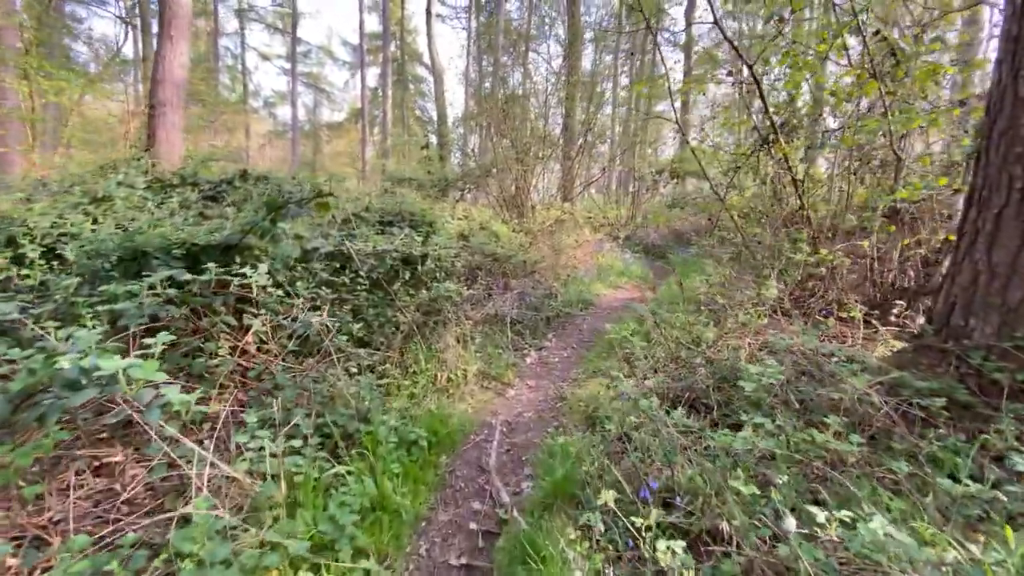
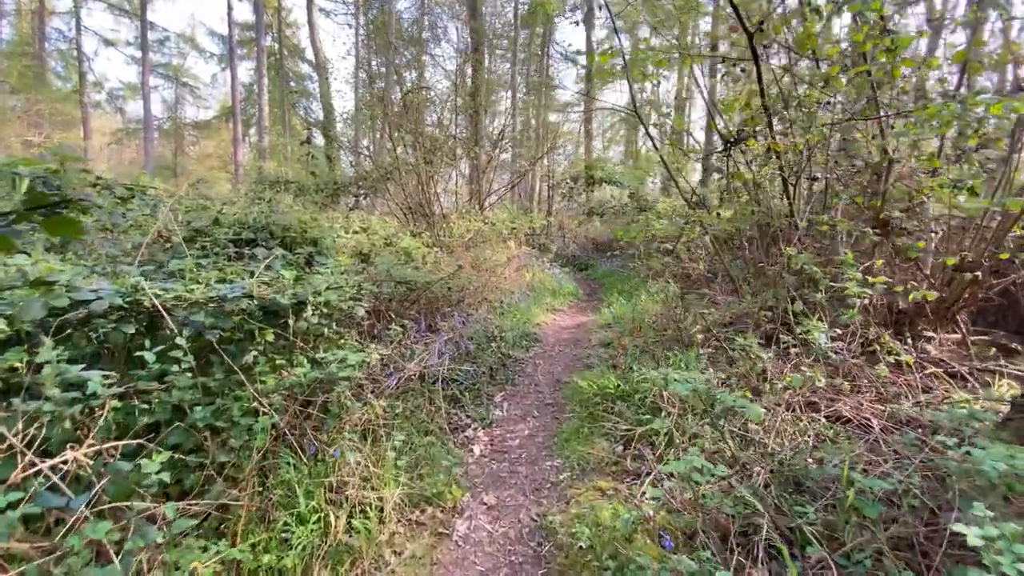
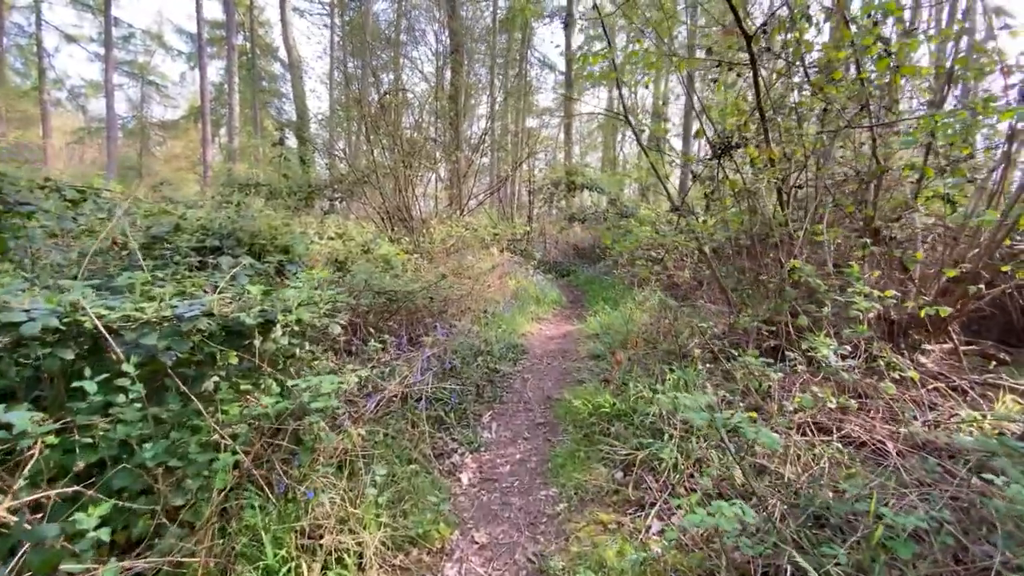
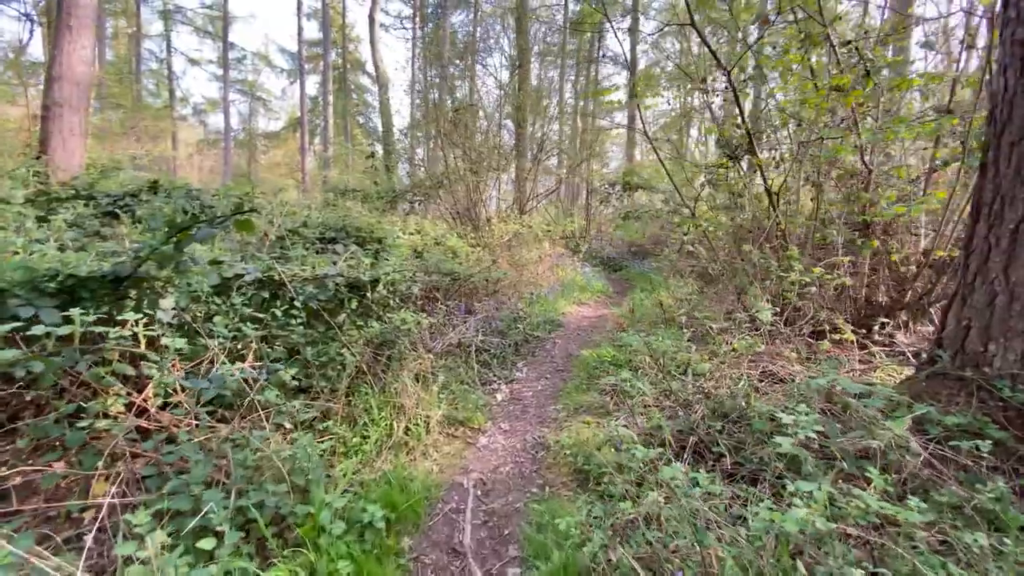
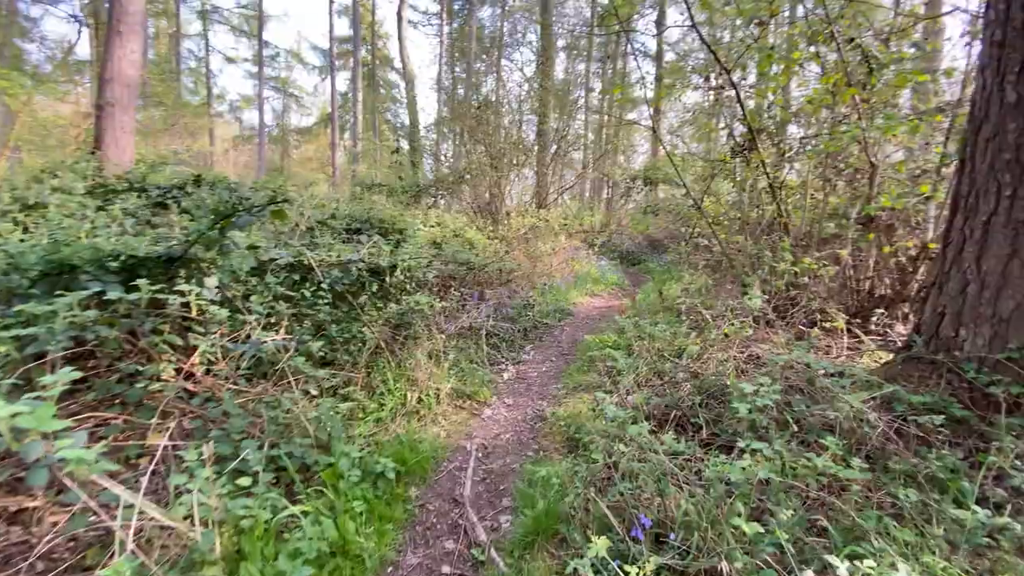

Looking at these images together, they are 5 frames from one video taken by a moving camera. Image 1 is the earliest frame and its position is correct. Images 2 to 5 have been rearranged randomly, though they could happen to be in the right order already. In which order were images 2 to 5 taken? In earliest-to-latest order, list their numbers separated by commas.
5, 4, 2, 3
